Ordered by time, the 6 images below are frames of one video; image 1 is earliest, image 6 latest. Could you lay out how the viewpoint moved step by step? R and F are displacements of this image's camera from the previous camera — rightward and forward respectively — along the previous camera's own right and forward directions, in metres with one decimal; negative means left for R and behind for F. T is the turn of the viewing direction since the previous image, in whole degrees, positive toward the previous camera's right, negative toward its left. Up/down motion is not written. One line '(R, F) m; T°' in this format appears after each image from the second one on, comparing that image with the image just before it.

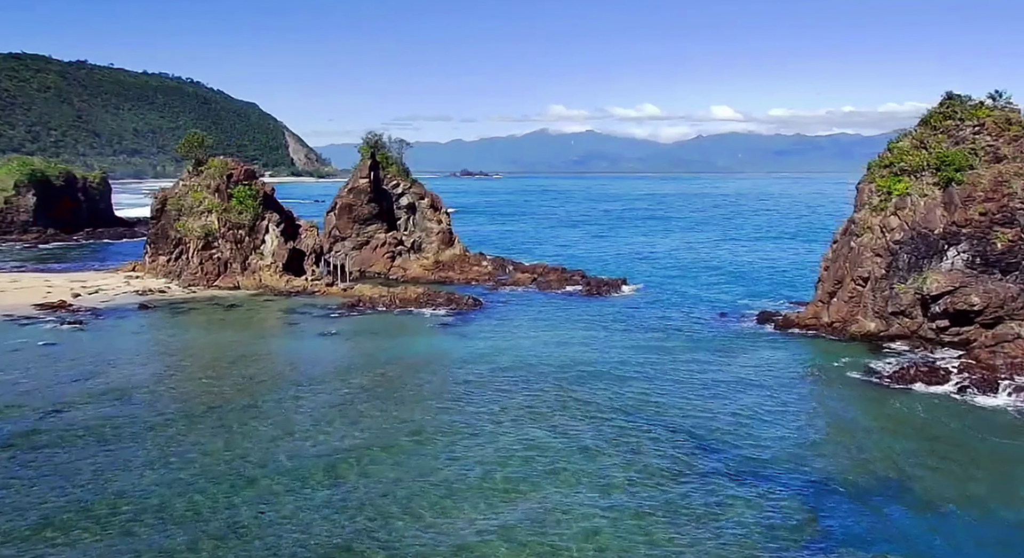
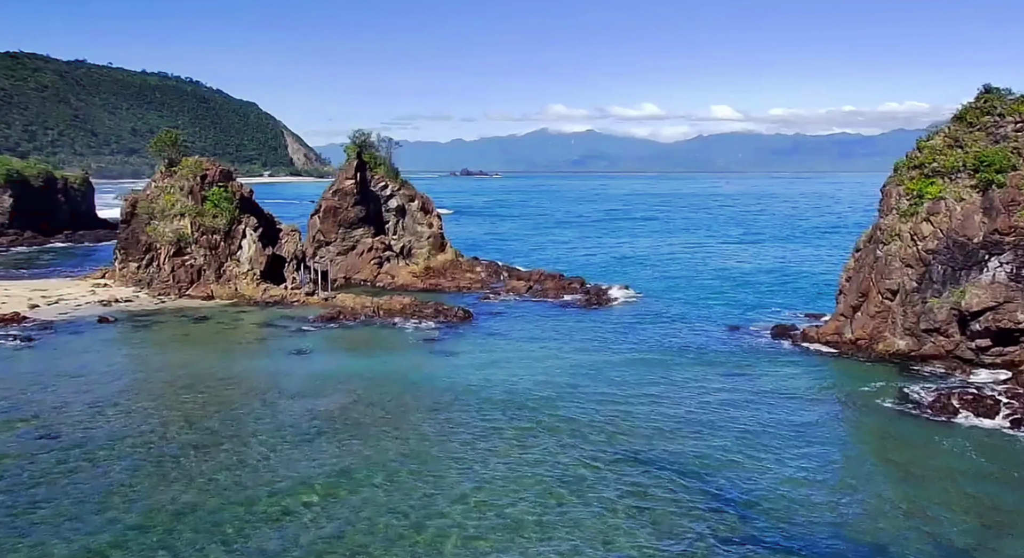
(+0.4, +4.3) m; 0°
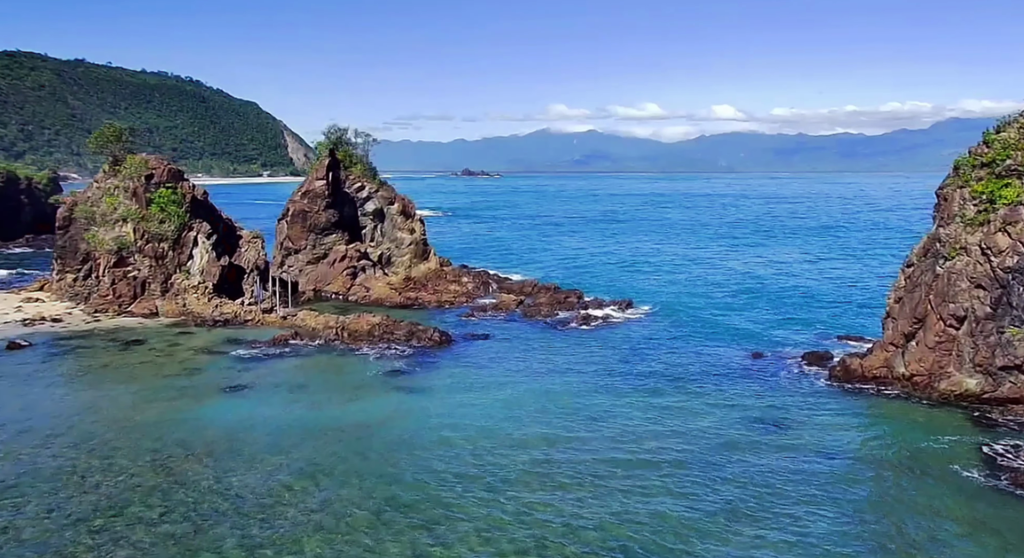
(+0.8, +7.5) m; 0°
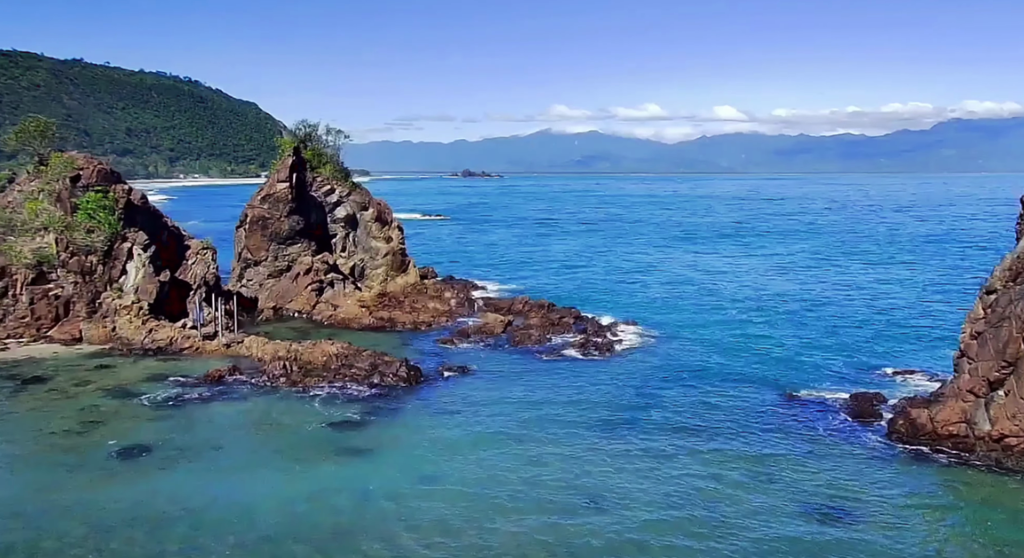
(+0.7, +7.7) m; 0°
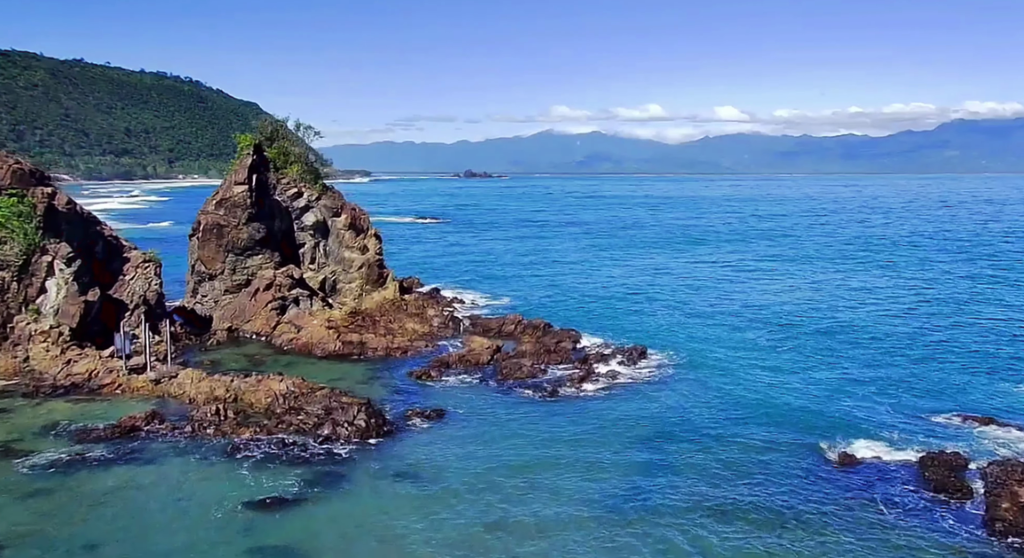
(+0.5, +7.2) m; 0°
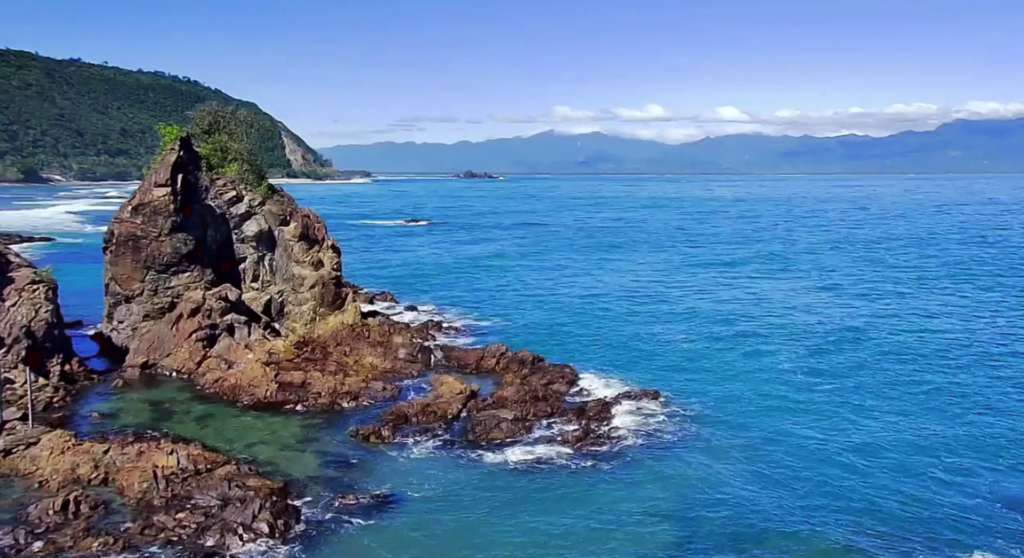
(+0.8, +9.0) m; 0°
